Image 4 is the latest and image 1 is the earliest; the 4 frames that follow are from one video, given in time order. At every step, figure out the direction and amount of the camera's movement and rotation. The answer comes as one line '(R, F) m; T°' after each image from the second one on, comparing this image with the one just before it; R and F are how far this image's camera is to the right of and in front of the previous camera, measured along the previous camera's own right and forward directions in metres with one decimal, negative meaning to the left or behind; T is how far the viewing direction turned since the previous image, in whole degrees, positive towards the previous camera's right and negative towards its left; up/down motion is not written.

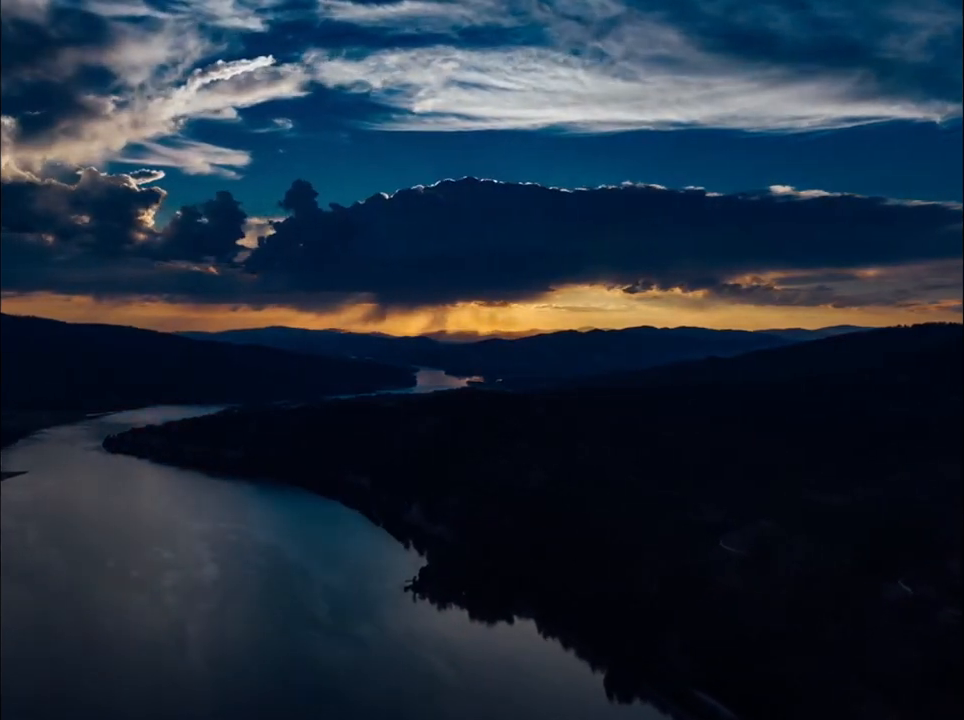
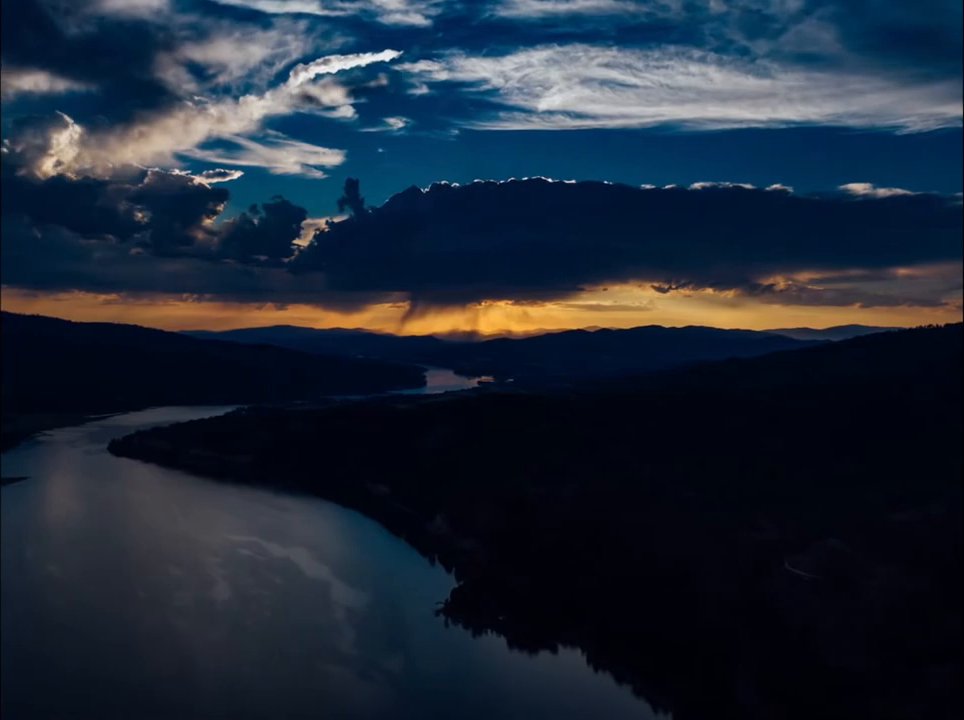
(+0.3, +1.7) m; -3°
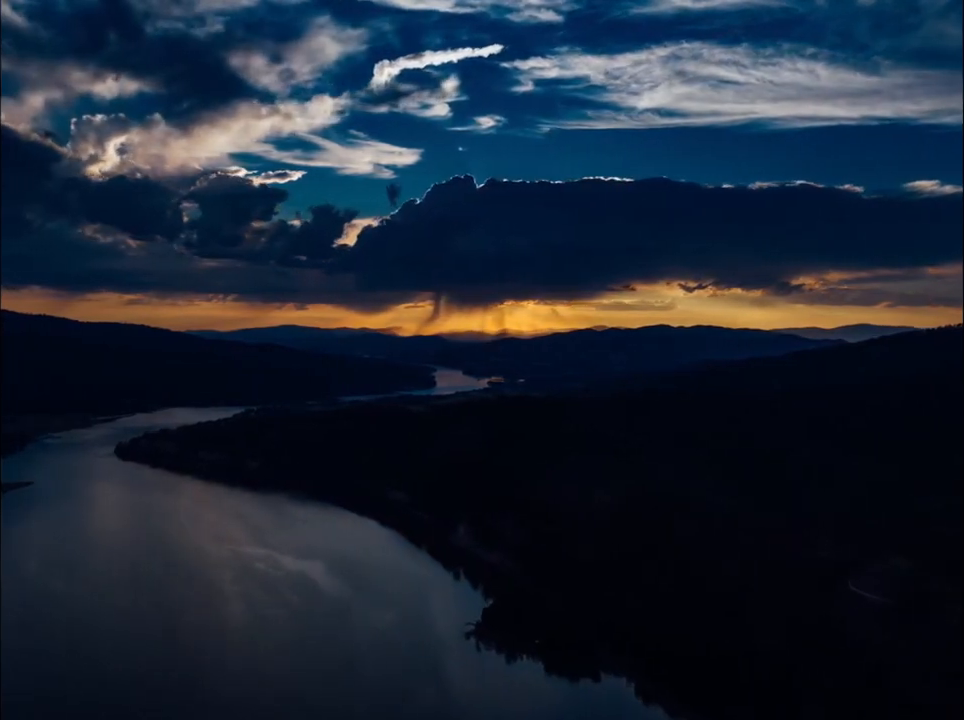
(-0.1, +1.6) m; -2°
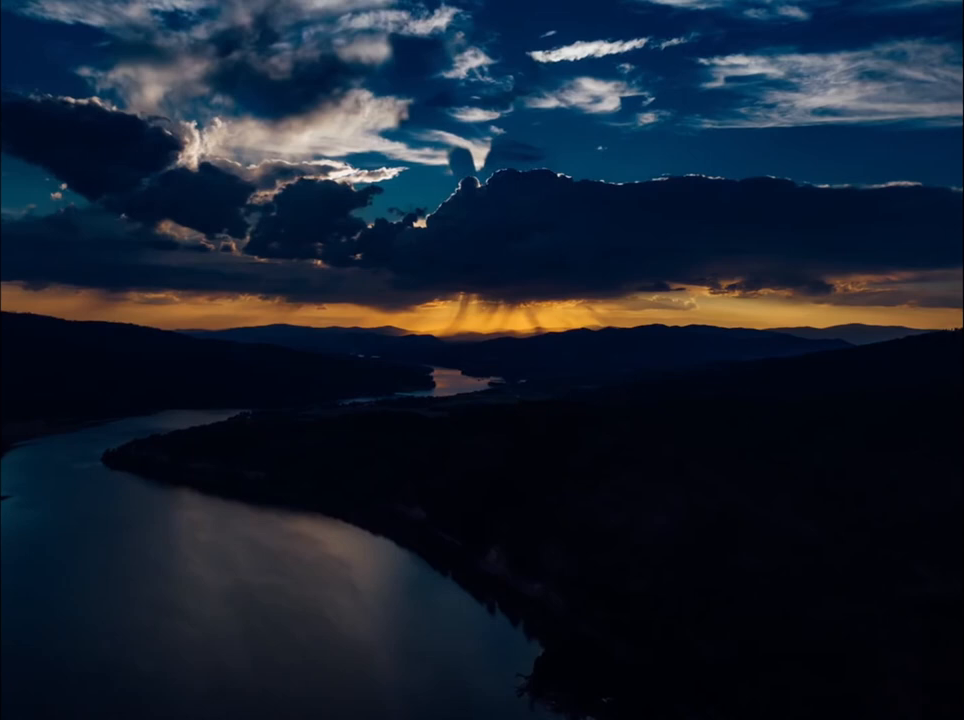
(+0.1, +2.0) m; -2°
